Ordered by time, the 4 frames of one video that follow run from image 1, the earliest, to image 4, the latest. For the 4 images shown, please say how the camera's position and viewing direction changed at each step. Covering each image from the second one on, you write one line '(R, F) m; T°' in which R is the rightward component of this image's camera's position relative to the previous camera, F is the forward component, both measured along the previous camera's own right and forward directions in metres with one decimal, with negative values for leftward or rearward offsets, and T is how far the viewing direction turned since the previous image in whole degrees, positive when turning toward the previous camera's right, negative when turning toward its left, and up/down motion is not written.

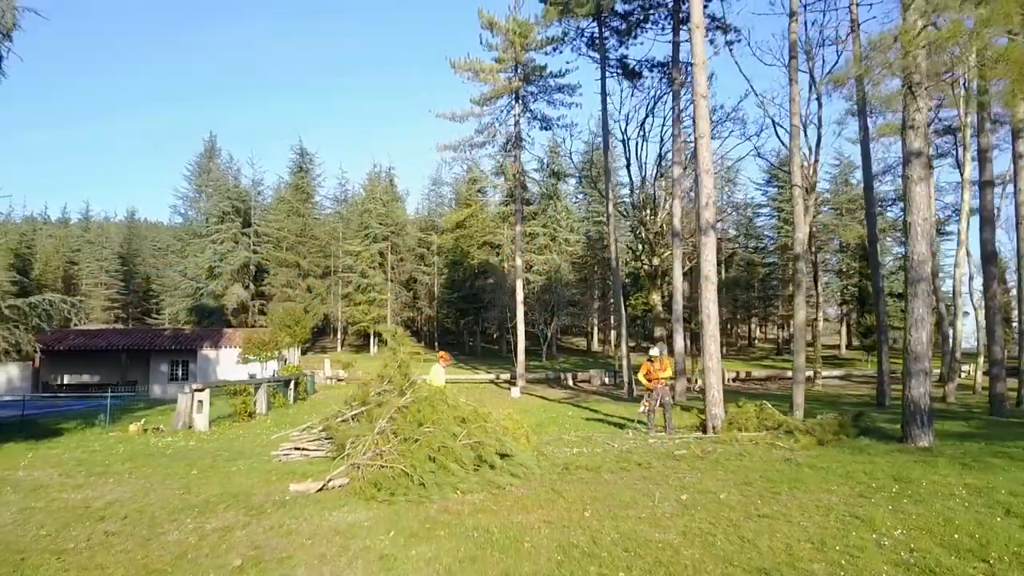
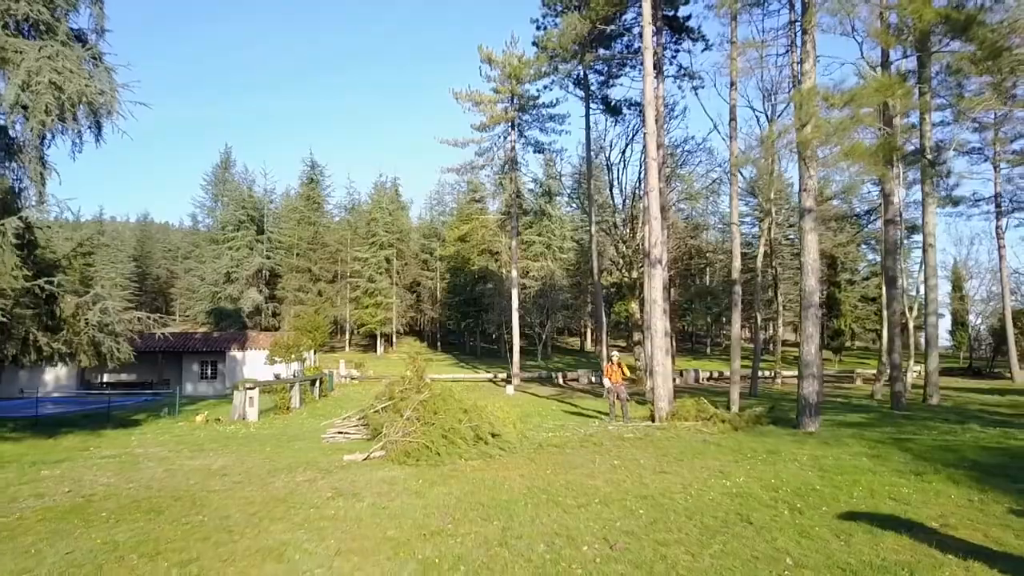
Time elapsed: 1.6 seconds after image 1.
(+0.3, -3.8) m; 0°
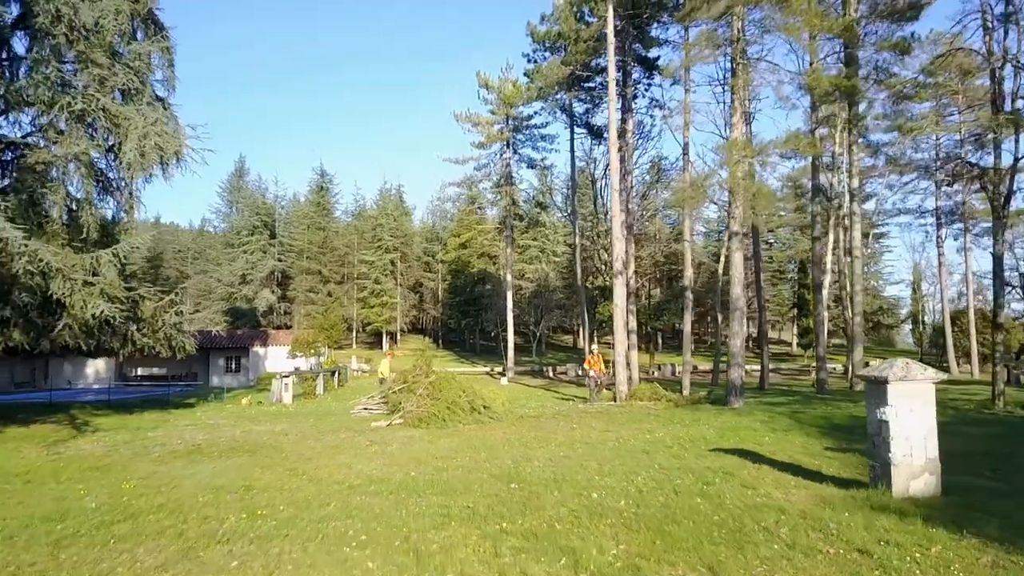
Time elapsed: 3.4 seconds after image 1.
(+0.5, -4.1) m; 0°
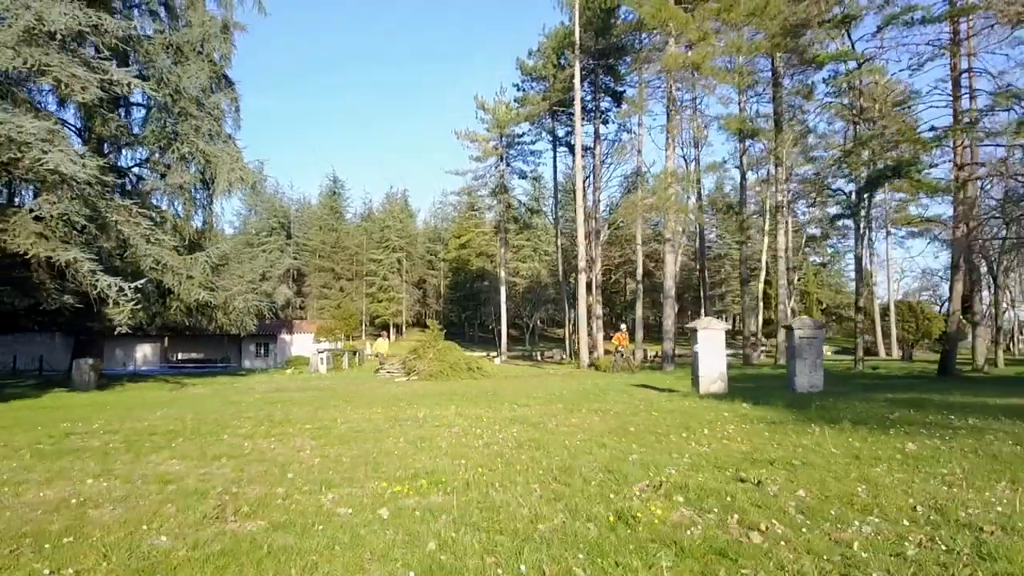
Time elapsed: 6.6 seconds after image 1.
(+0.7, -6.3) m; 0°
